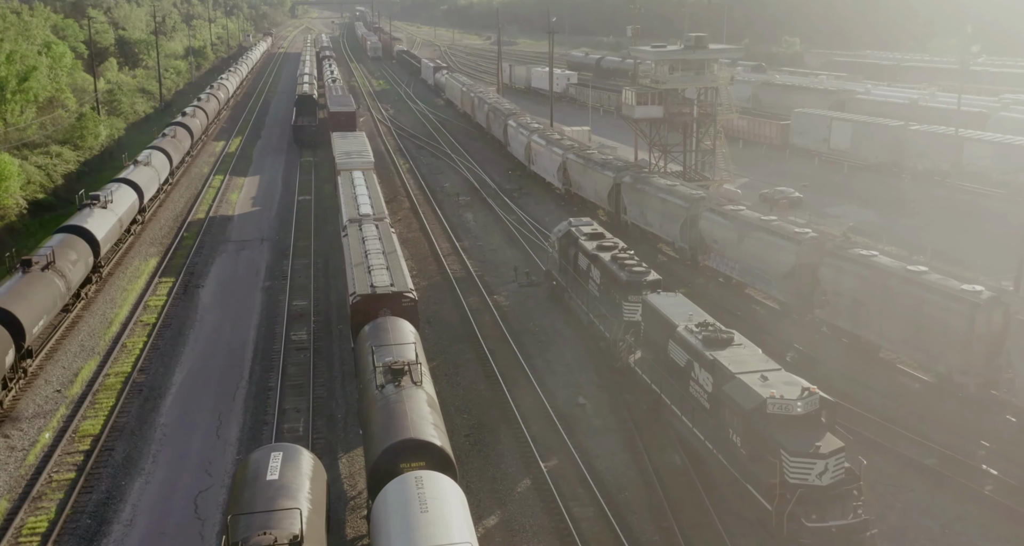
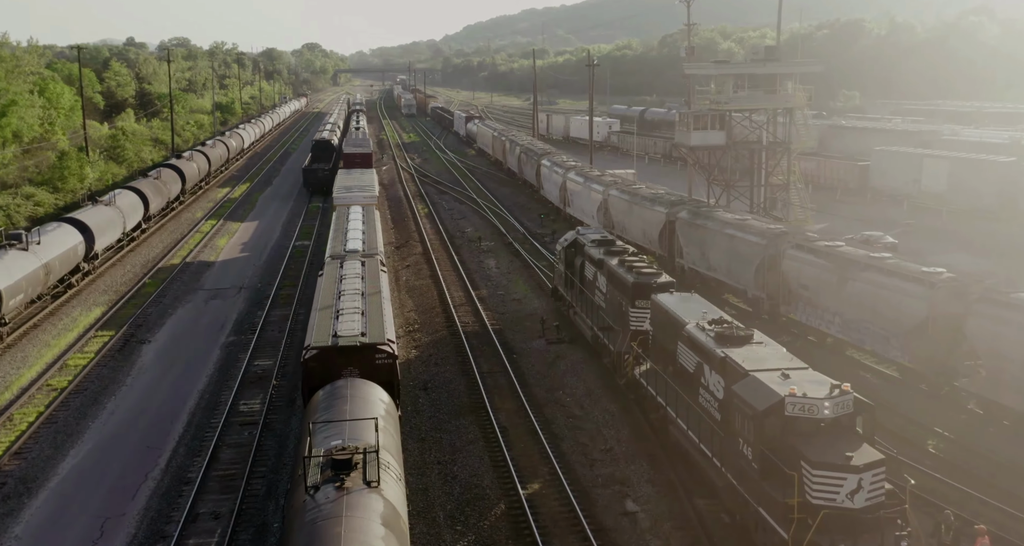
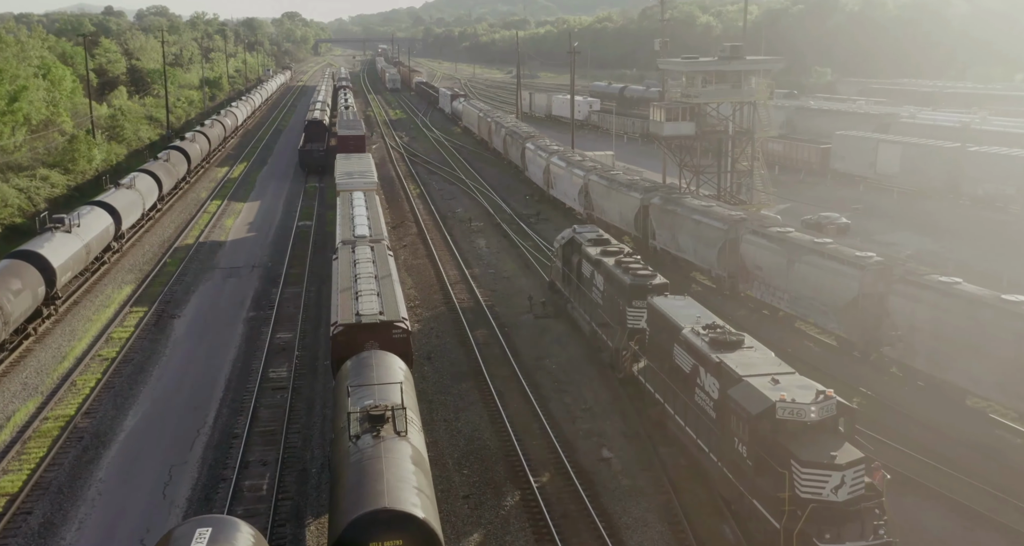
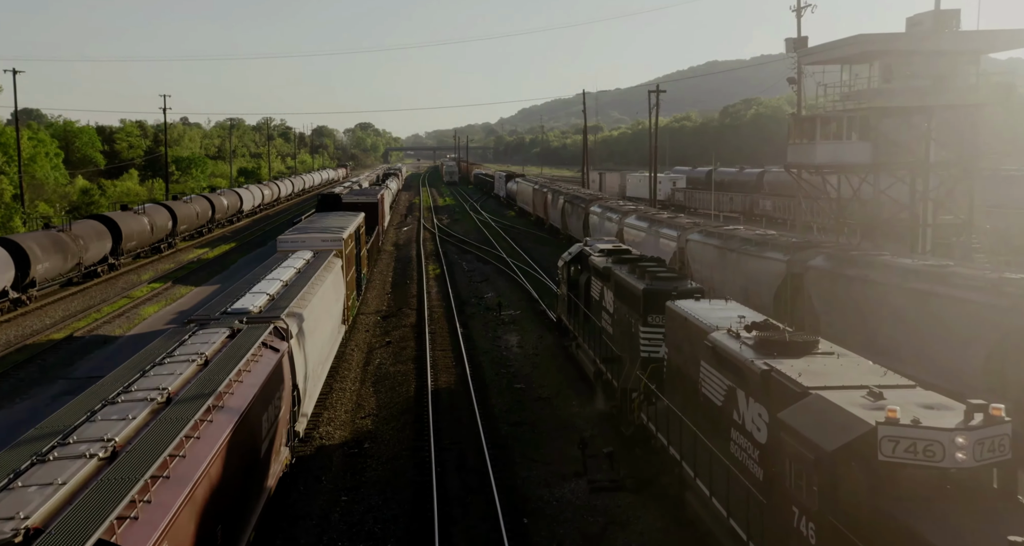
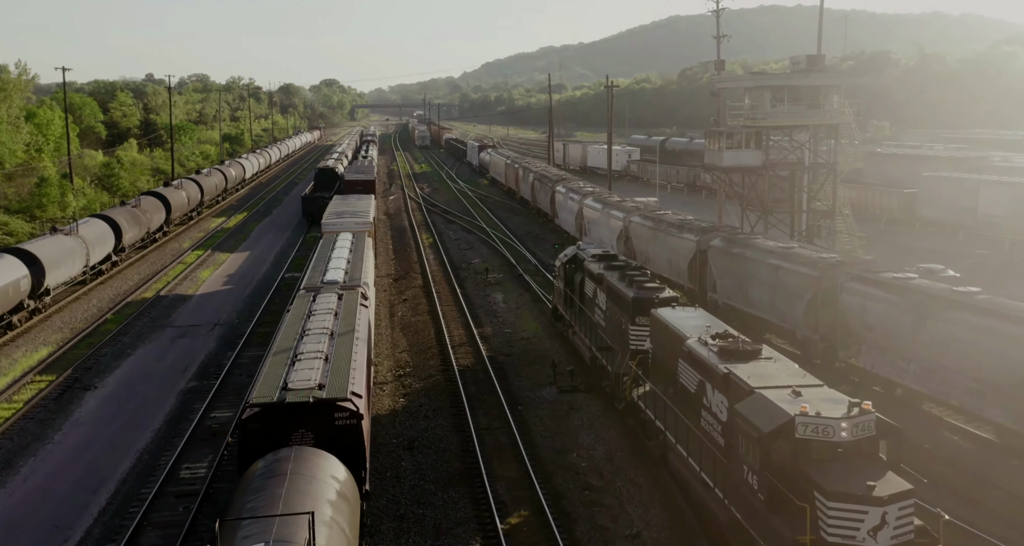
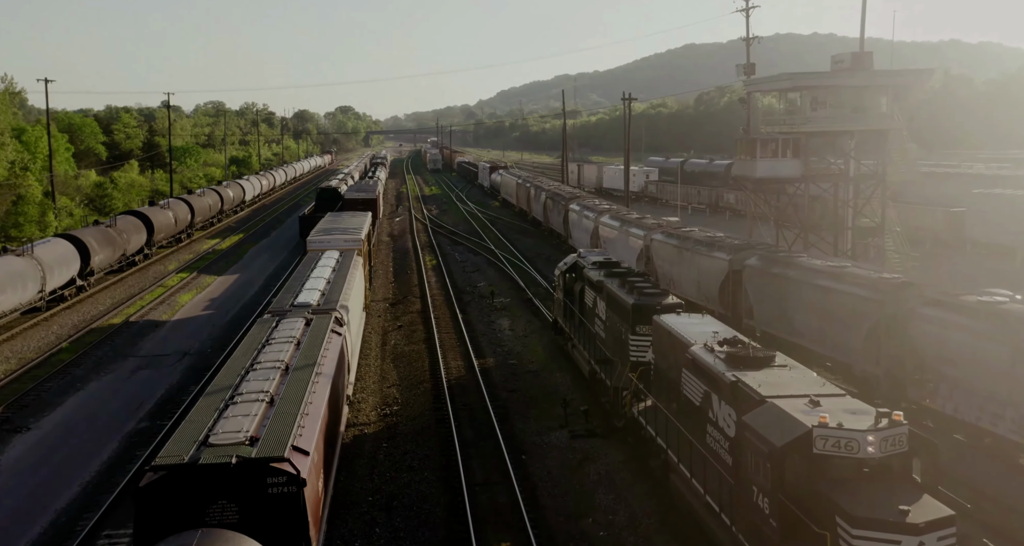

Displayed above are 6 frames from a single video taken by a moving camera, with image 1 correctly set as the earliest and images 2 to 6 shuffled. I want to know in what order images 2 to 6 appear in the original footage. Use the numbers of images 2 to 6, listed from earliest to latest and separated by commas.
3, 2, 5, 6, 4
